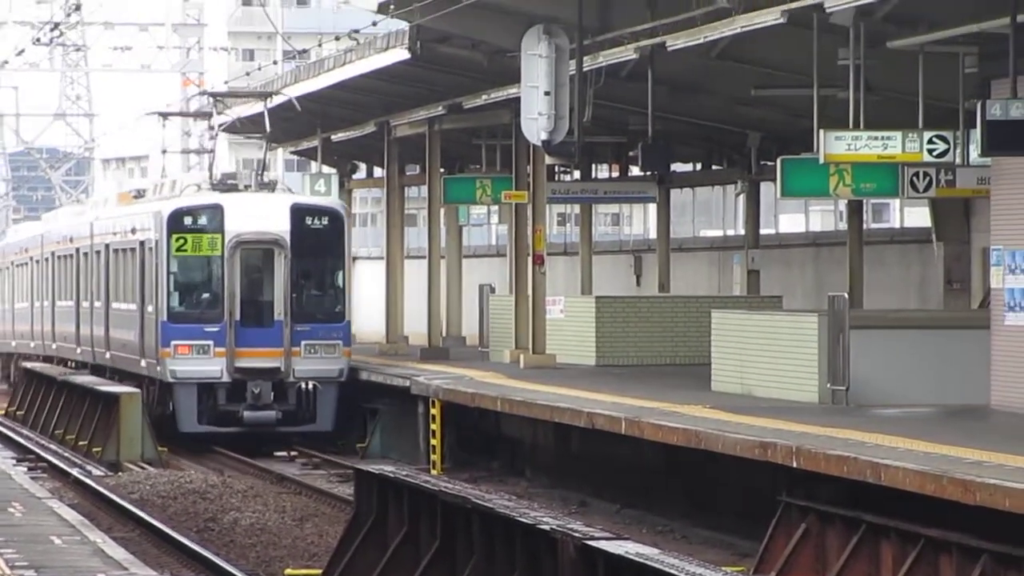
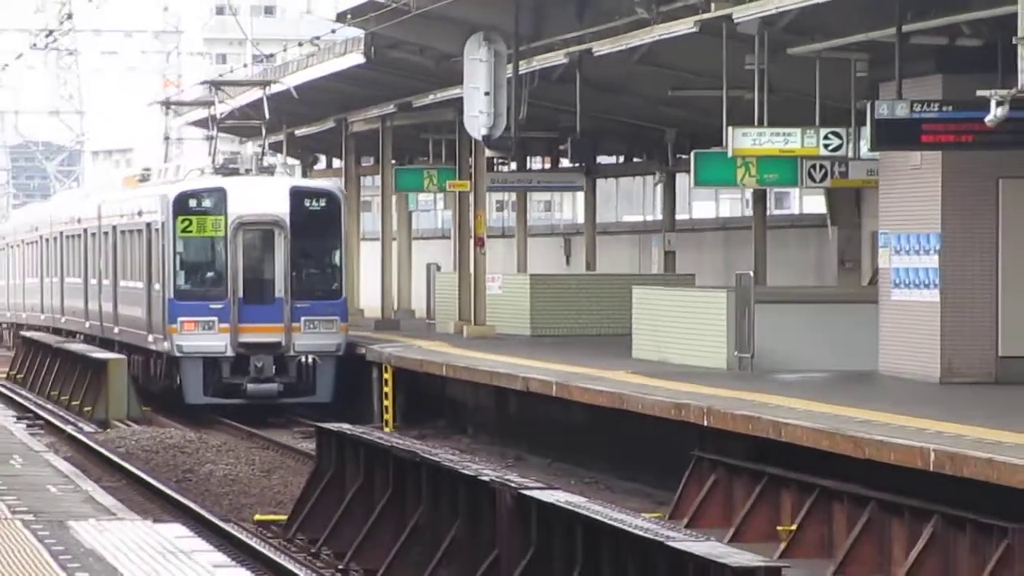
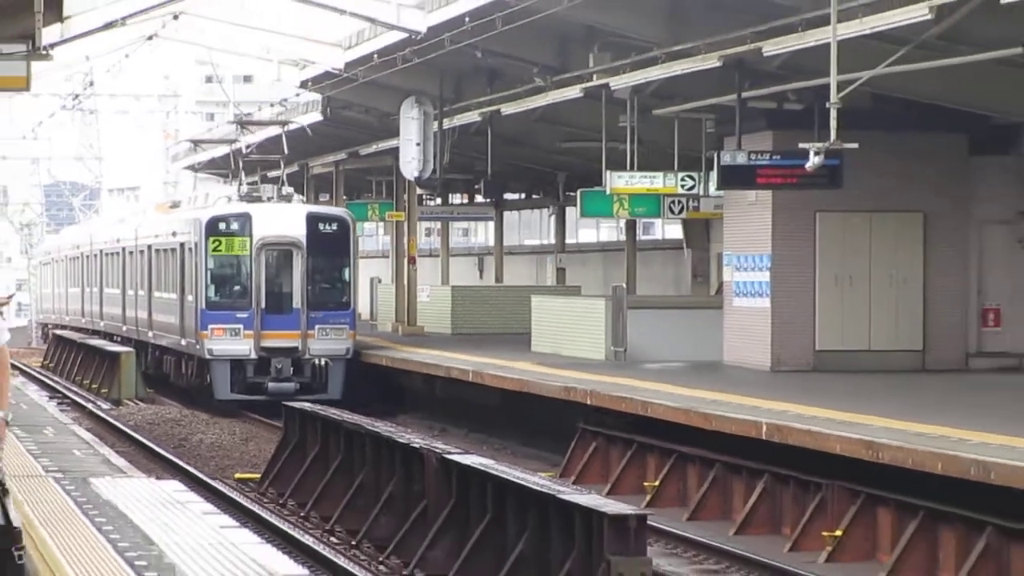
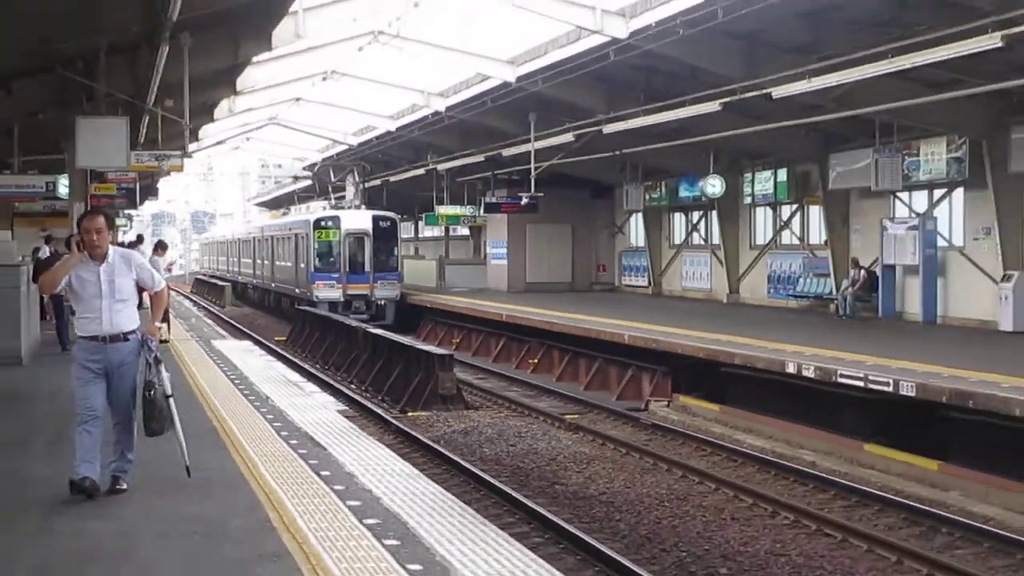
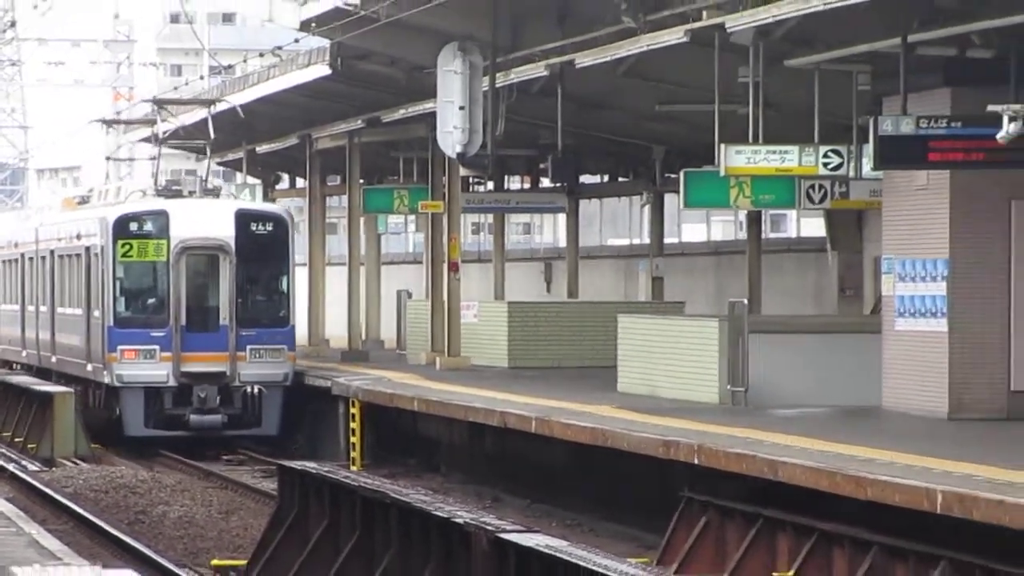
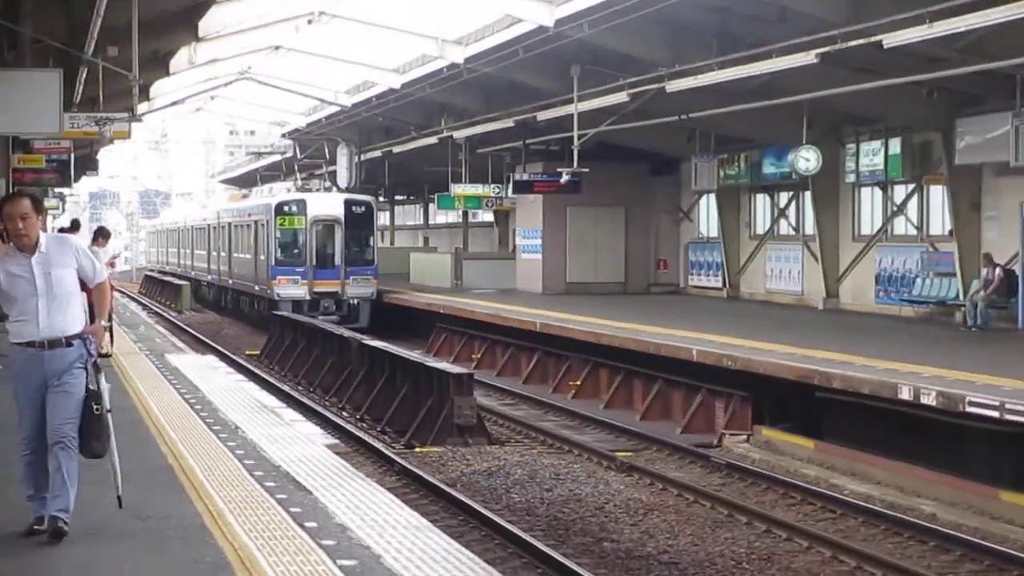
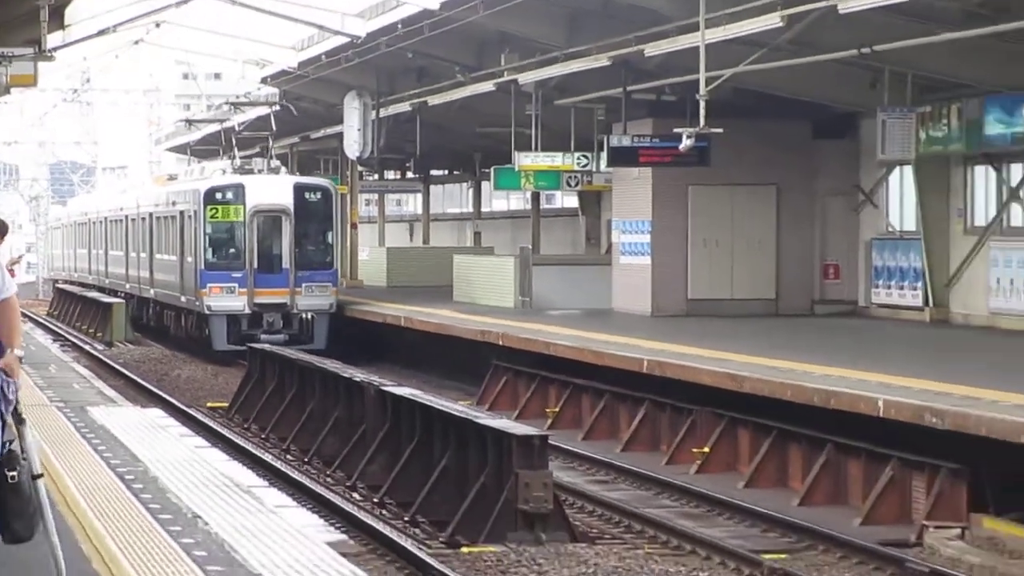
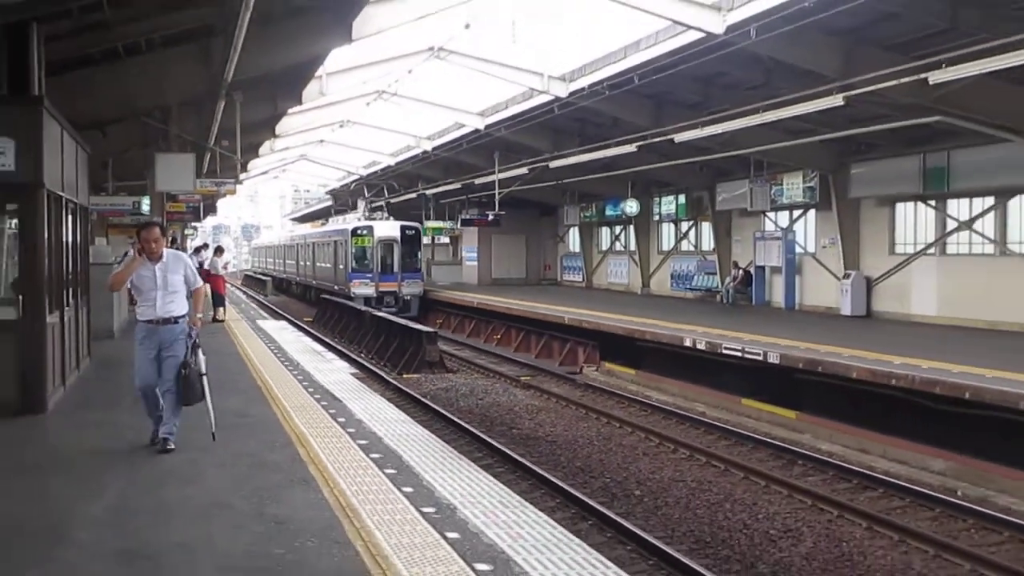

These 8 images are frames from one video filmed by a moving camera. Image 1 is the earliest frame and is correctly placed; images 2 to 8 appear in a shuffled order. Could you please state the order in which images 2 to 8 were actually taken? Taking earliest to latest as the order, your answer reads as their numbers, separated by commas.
5, 2, 3, 7, 6, 4, 8
